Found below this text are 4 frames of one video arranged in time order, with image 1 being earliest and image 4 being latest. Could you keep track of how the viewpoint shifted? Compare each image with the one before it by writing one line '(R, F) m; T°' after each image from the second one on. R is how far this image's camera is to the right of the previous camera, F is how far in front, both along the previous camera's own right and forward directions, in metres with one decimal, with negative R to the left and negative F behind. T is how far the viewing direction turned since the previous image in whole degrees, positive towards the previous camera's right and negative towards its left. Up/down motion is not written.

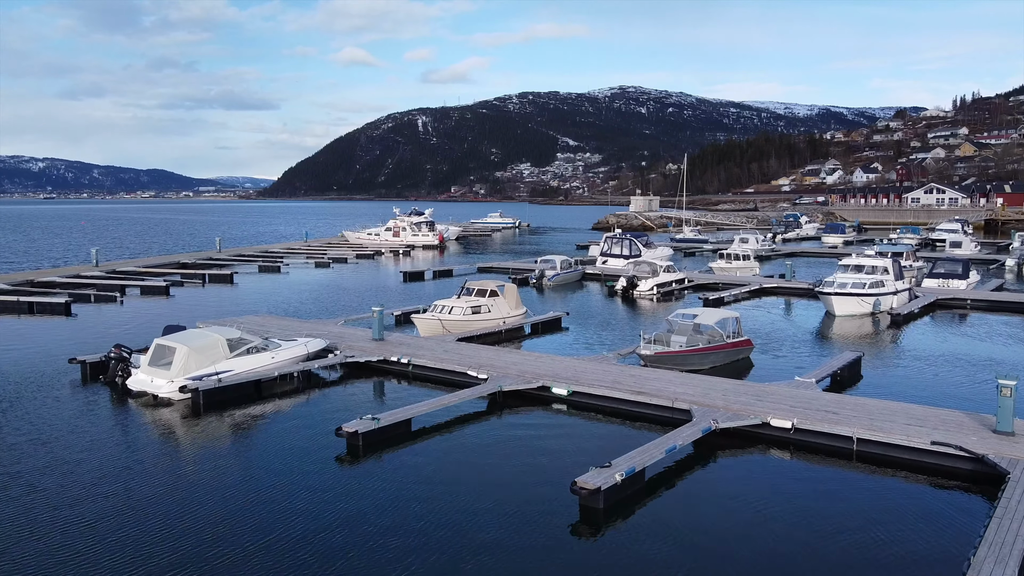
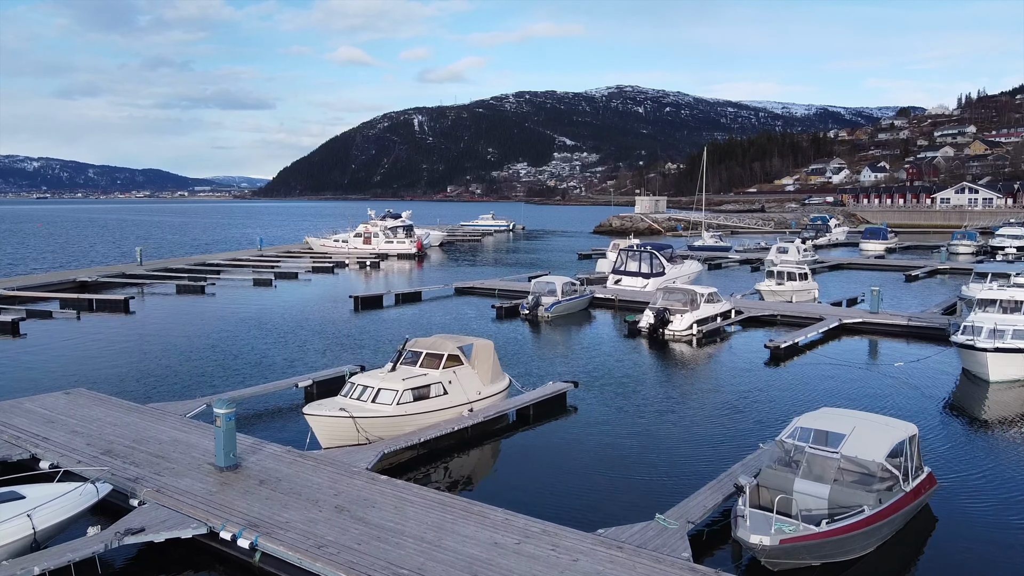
(+0.6, +10.3) m; 0°
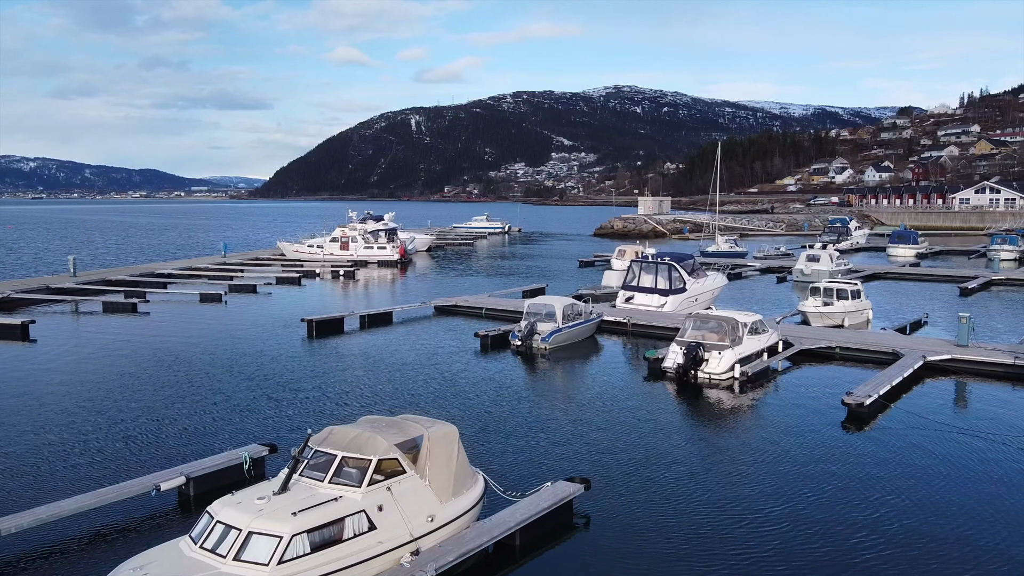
(+0.4, +6.1) m; 0°
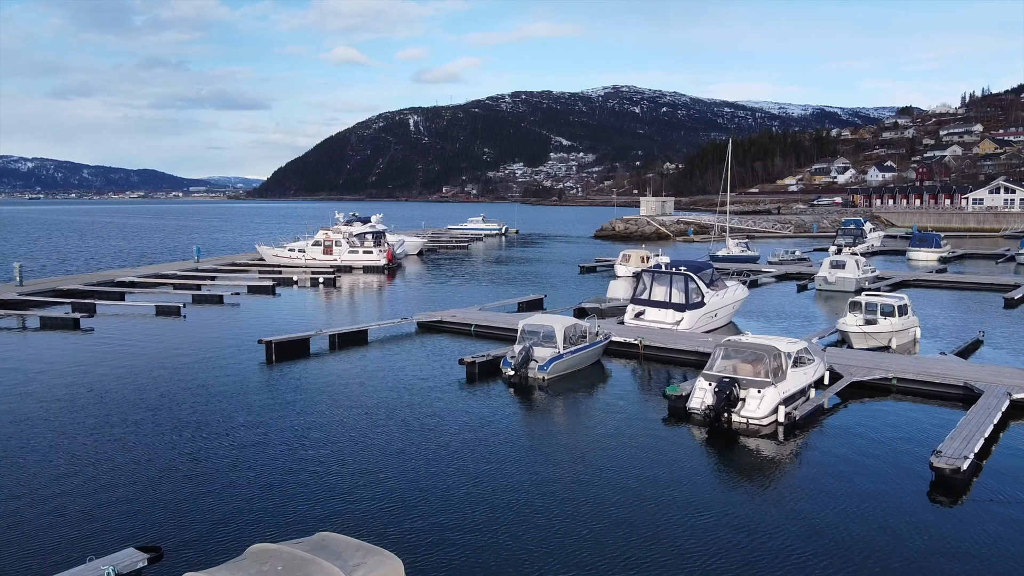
(+0.2, +3.8) m; 0°
